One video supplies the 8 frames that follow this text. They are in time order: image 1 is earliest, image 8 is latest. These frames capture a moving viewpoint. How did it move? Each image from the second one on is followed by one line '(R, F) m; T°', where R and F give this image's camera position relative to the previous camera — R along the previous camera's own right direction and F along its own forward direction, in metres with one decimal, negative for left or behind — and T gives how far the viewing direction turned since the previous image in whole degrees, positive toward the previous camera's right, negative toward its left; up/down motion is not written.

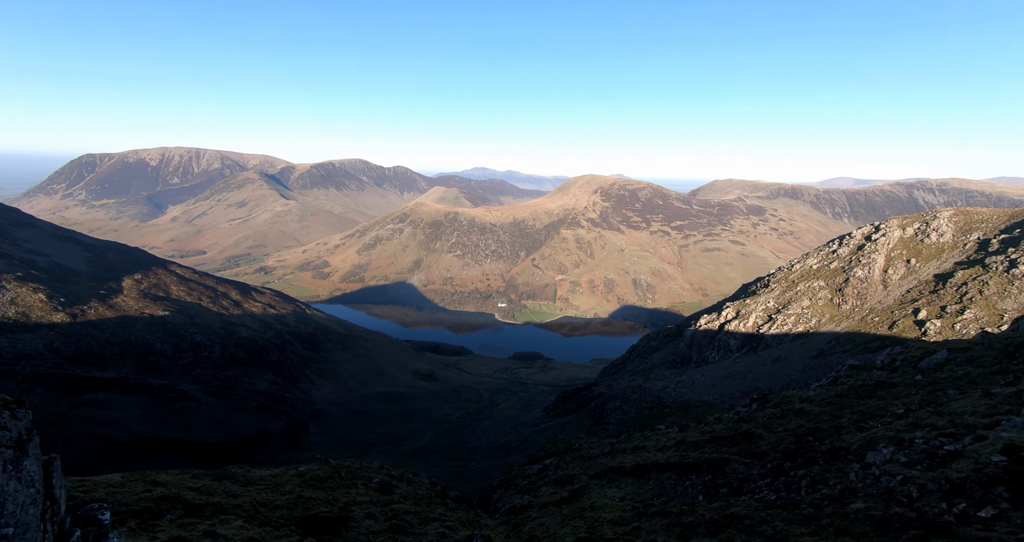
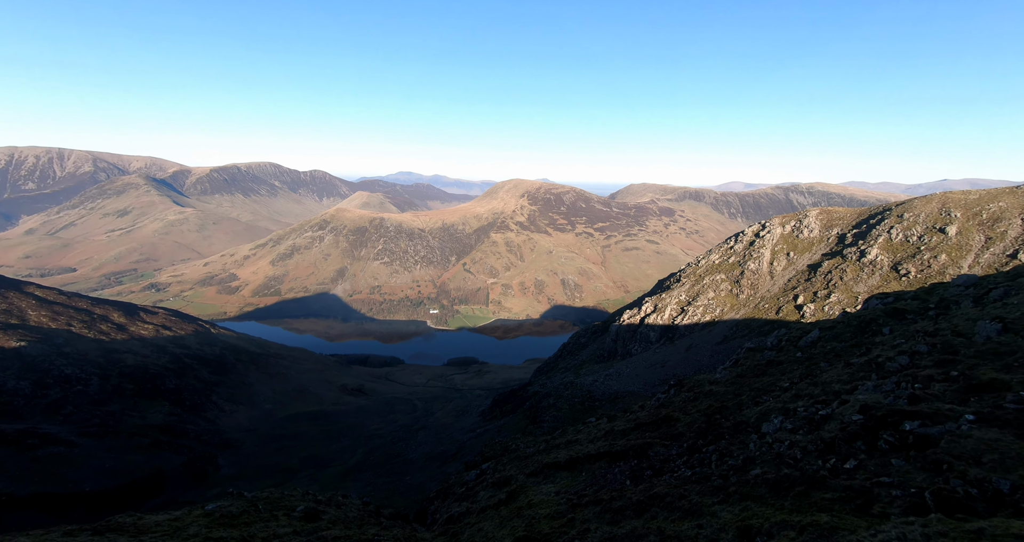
(+0.3, -1.8) m; +8°
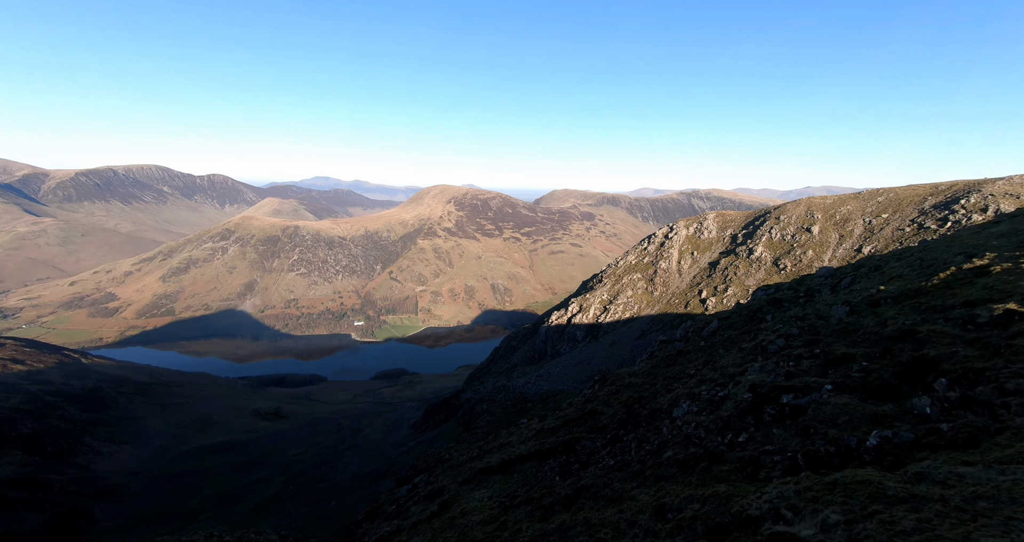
(+0.5, -1.5) m; +8°
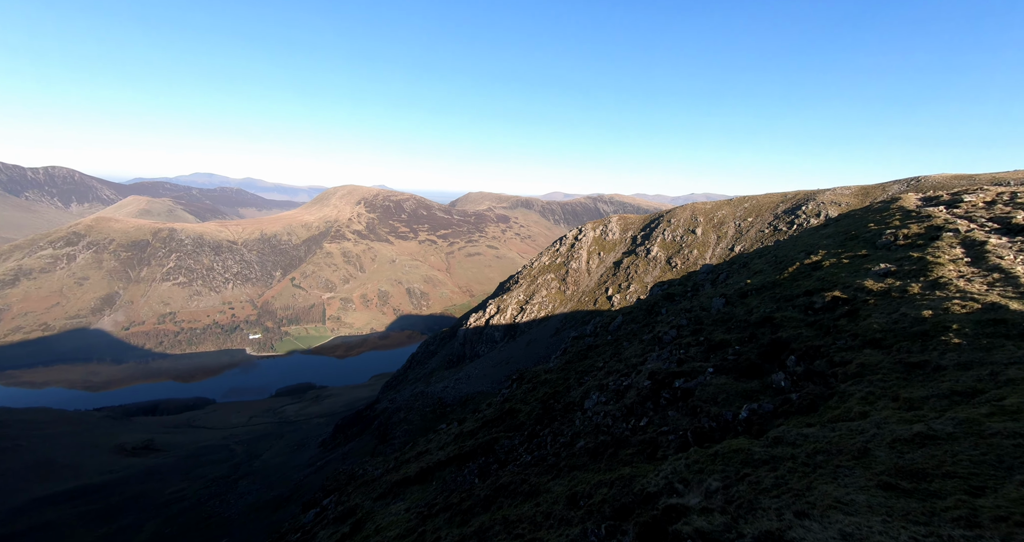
(+0.3, -1.2) m; +10°
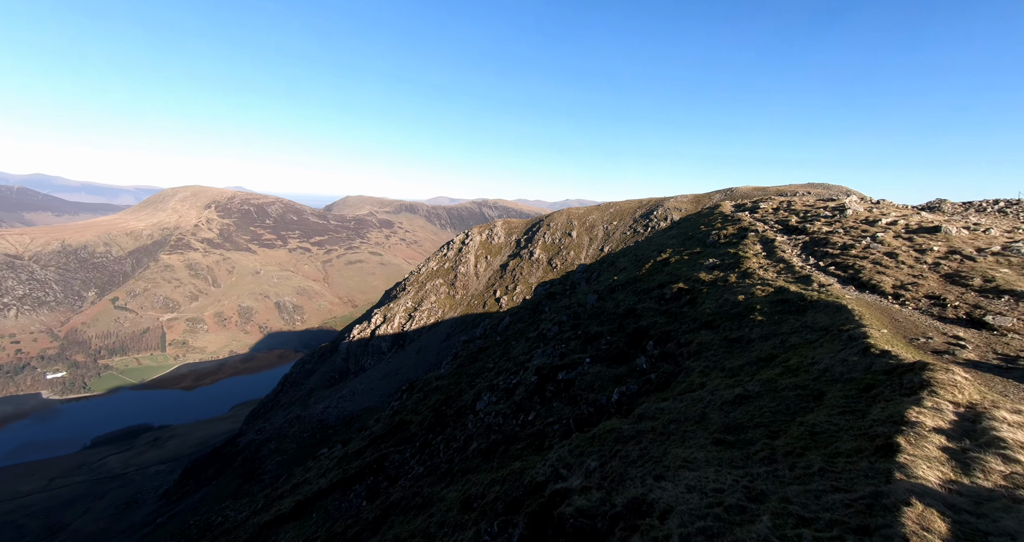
(+0.2, -1.3) m; +13°
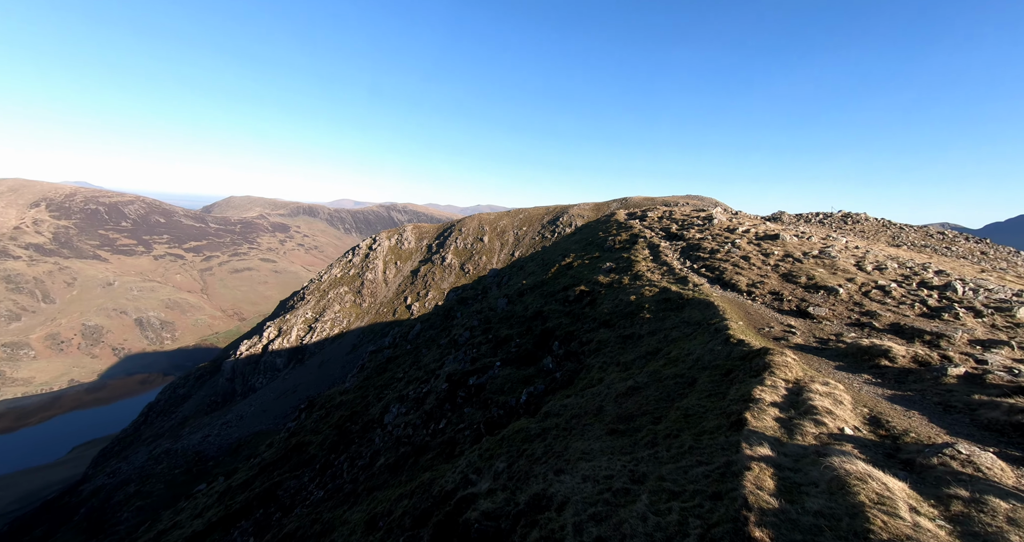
(+0.5, -0.9) m; +9°
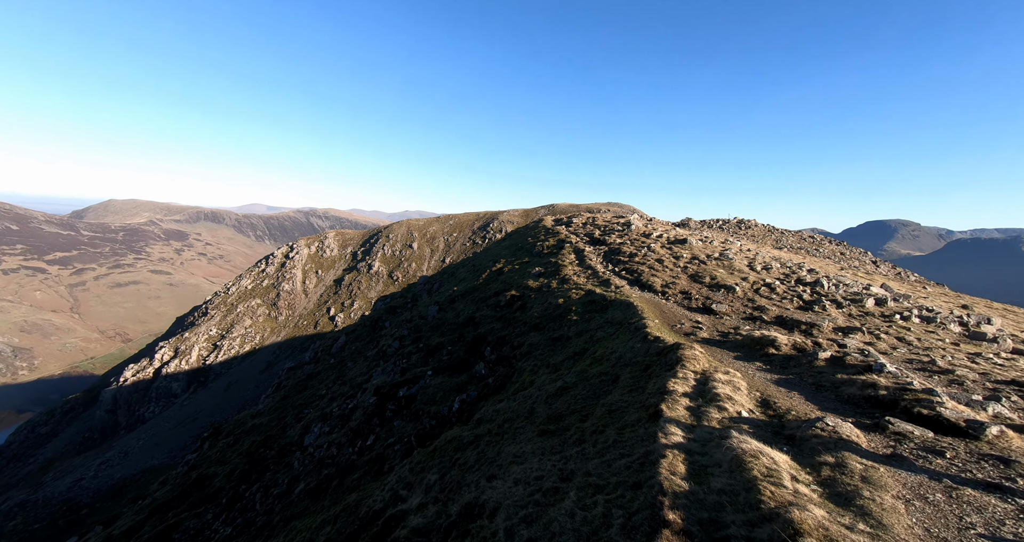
(-0.4, -0.2) m; +10°
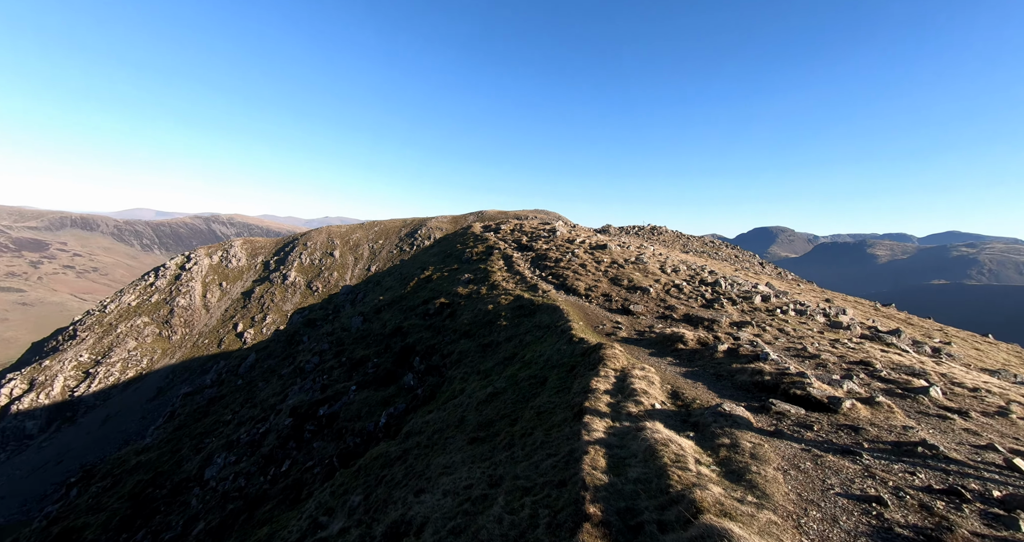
(-0.9, +0.1) m; +12°
